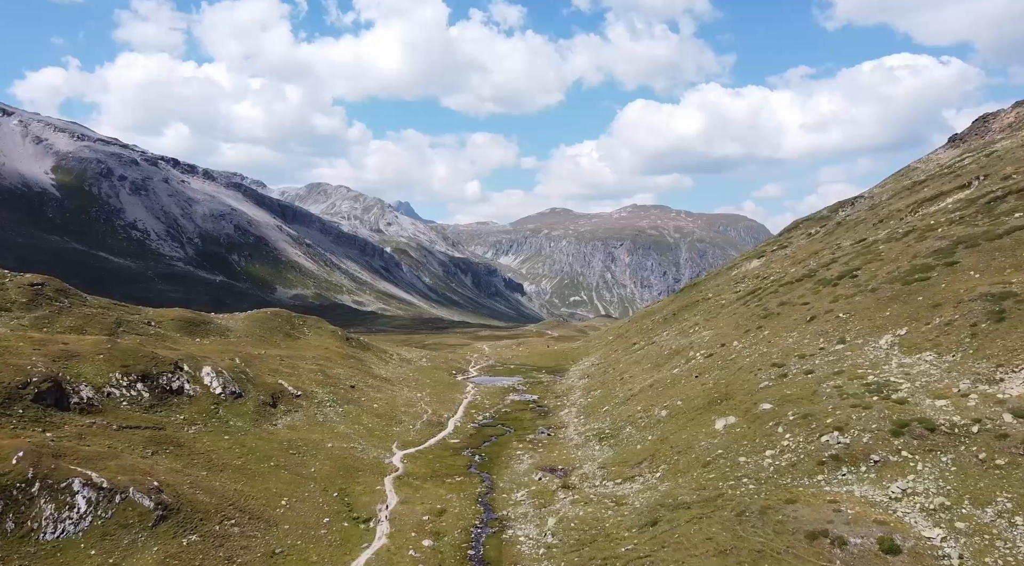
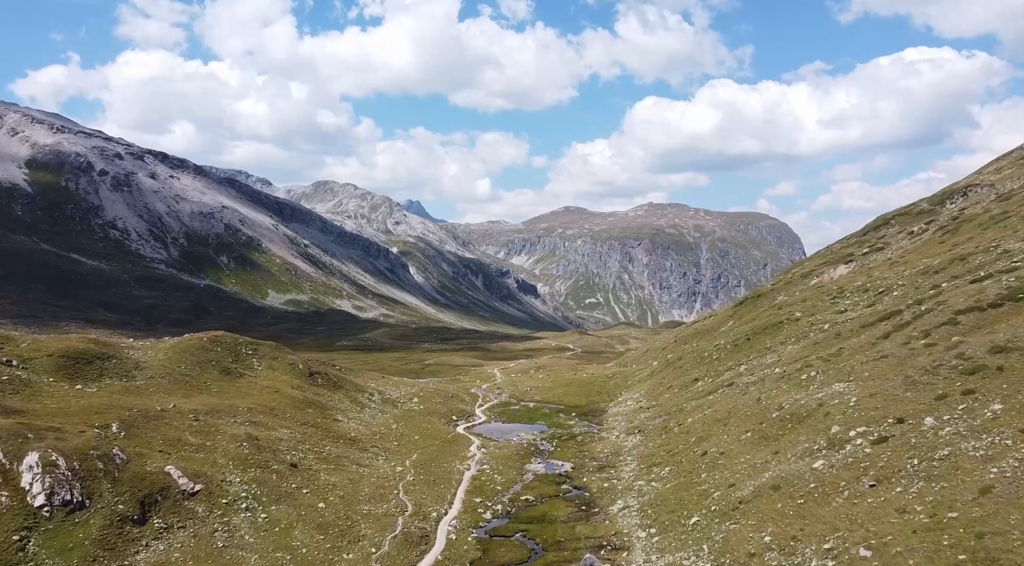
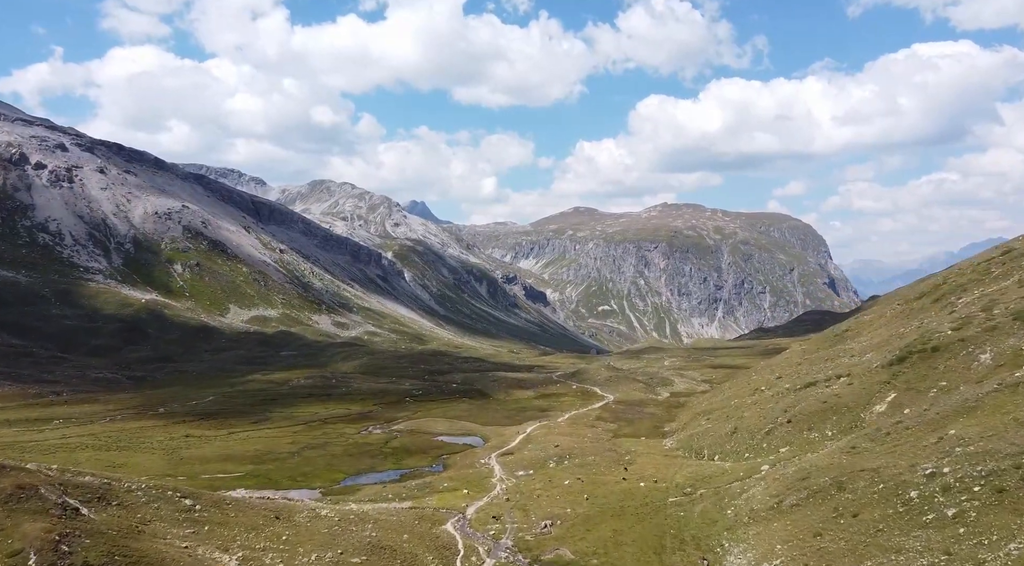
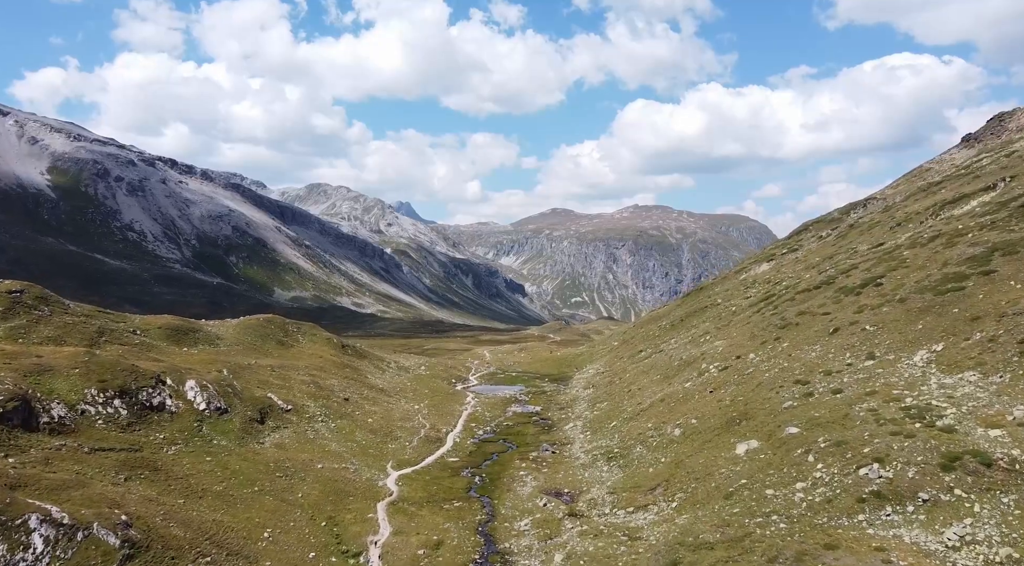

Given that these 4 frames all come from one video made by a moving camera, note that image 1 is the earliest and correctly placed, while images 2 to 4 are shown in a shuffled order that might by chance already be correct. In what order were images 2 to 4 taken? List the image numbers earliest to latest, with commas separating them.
4, 2, 3
